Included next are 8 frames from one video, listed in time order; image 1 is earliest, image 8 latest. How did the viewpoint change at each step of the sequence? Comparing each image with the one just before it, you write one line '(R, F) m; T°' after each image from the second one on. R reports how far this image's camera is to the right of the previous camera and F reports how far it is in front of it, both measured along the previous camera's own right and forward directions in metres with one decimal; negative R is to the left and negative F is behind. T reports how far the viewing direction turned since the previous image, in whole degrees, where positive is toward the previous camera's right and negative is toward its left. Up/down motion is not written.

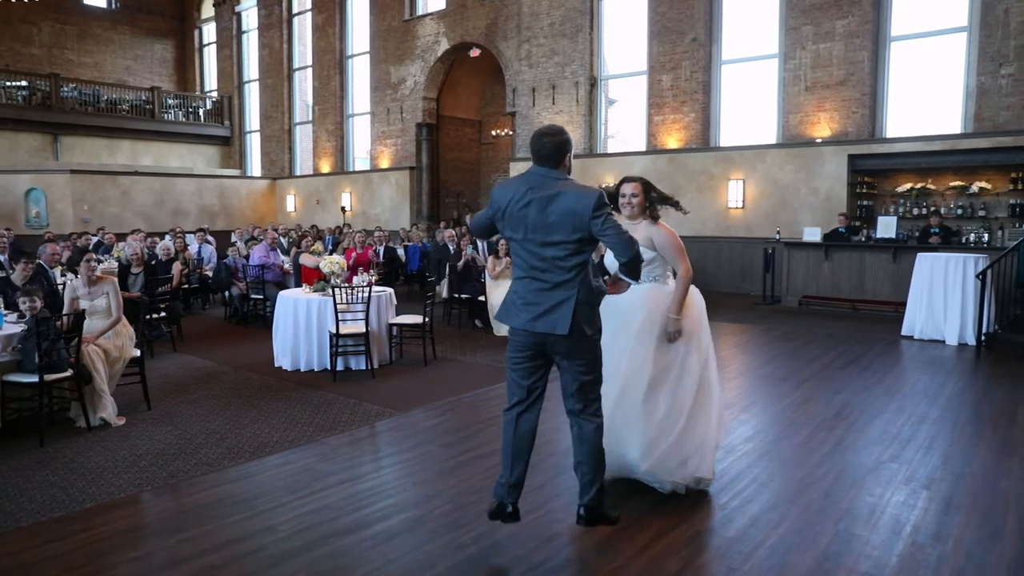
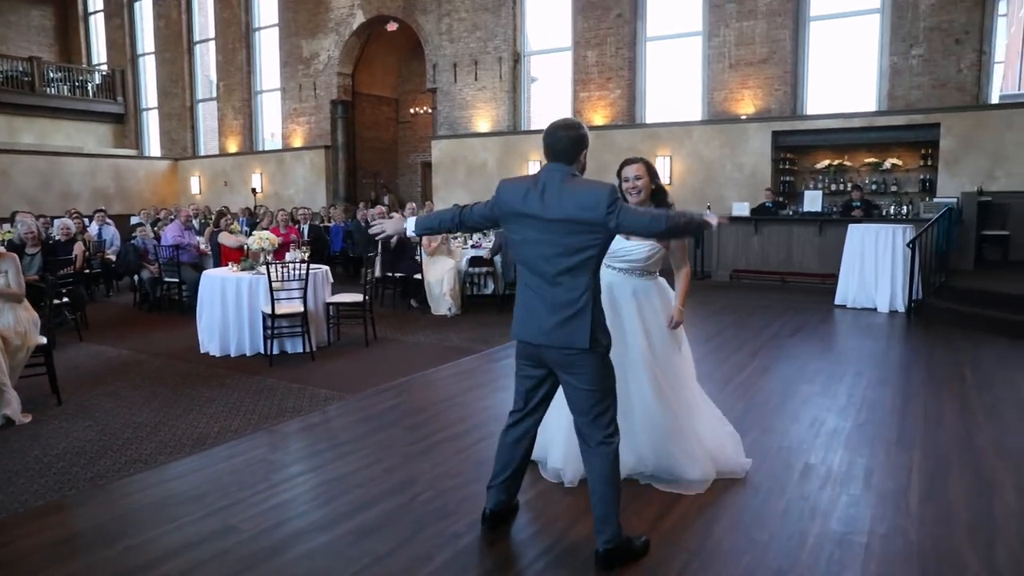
(-0.3, +0.3) m; +7°
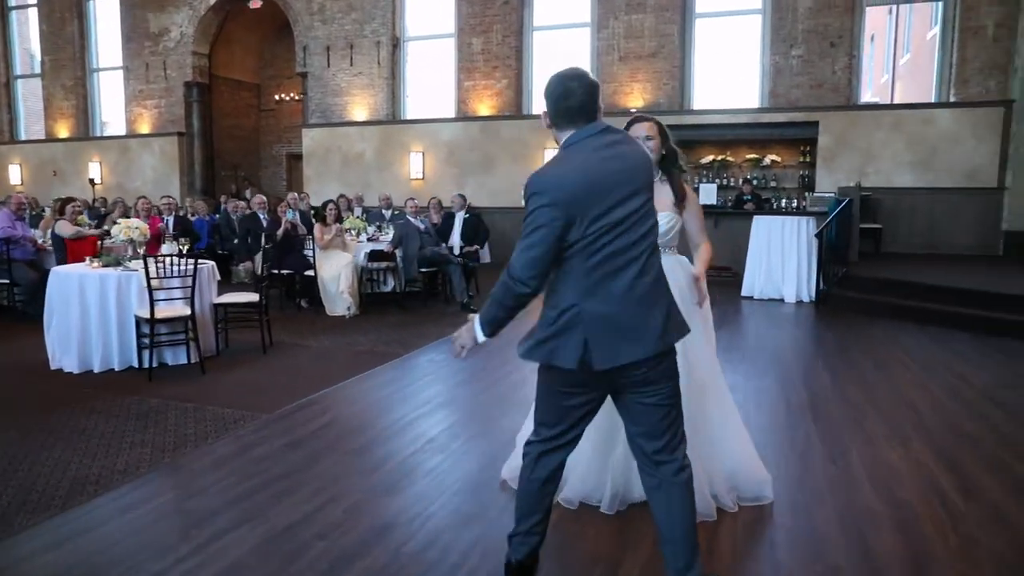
(-0.5, +0.6) m; +11°
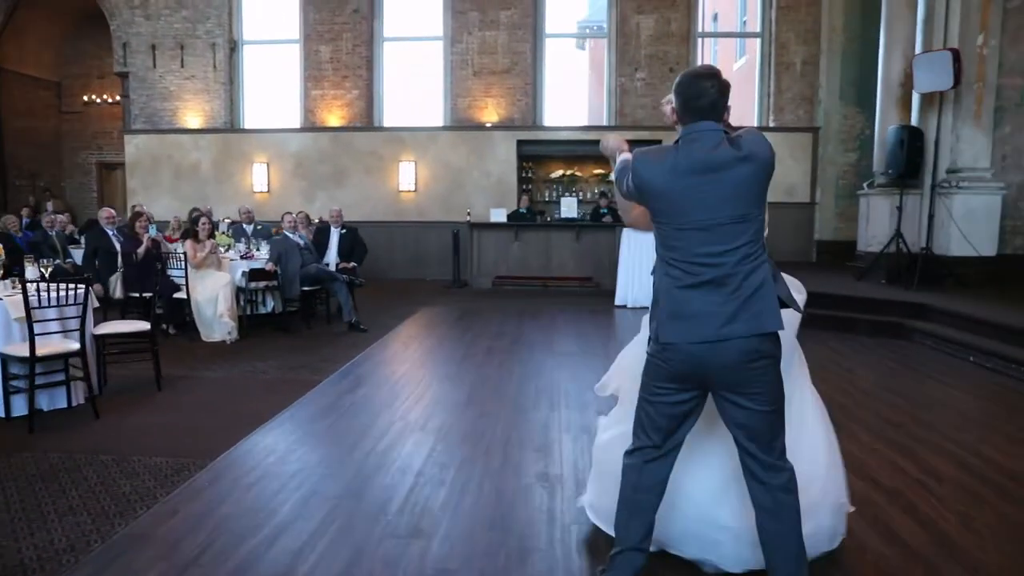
(-0.8, +0.2) m; +15°
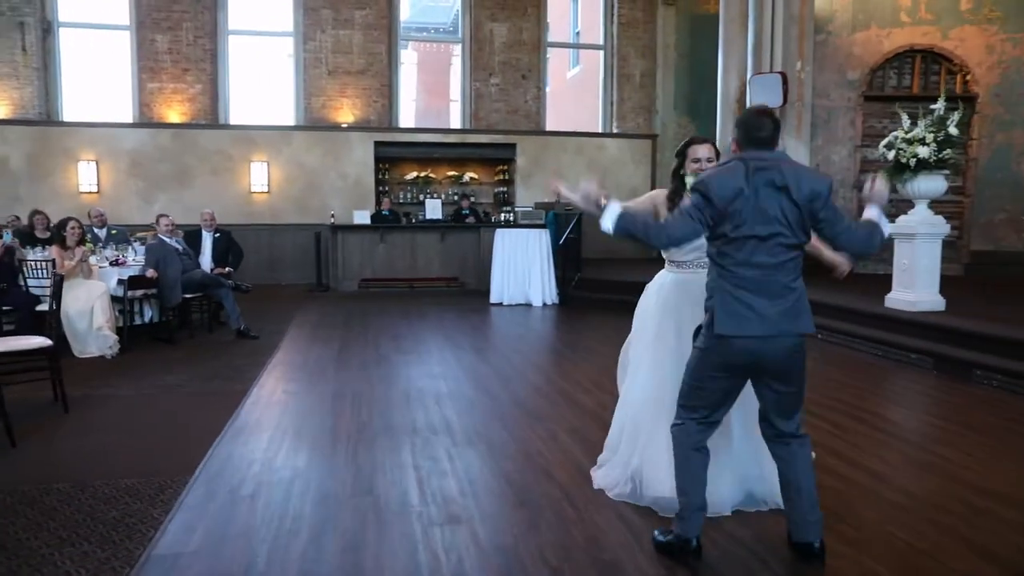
(-0.8, -0.1) m; +14°
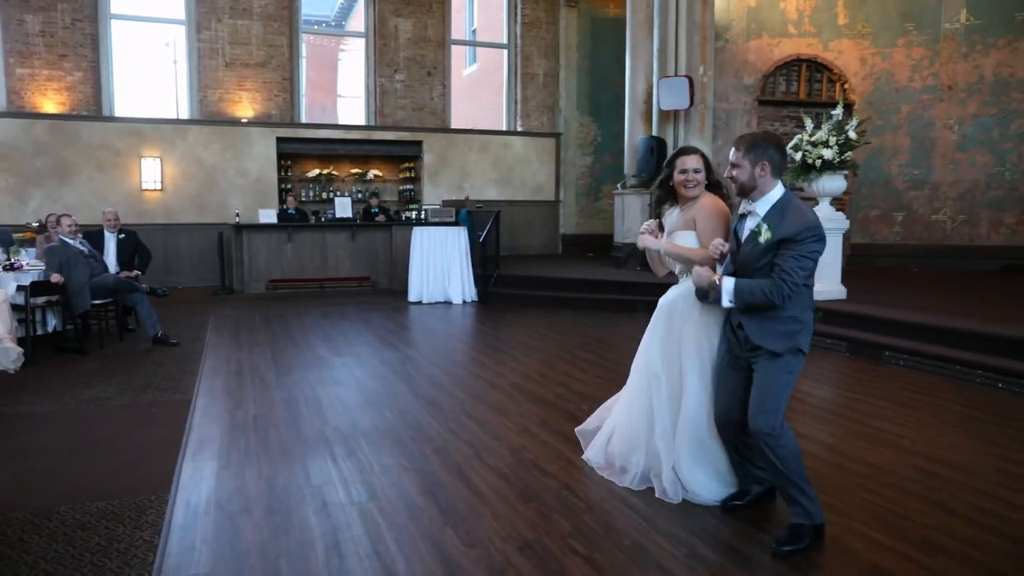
(-0.5, 0.0) m; +9°
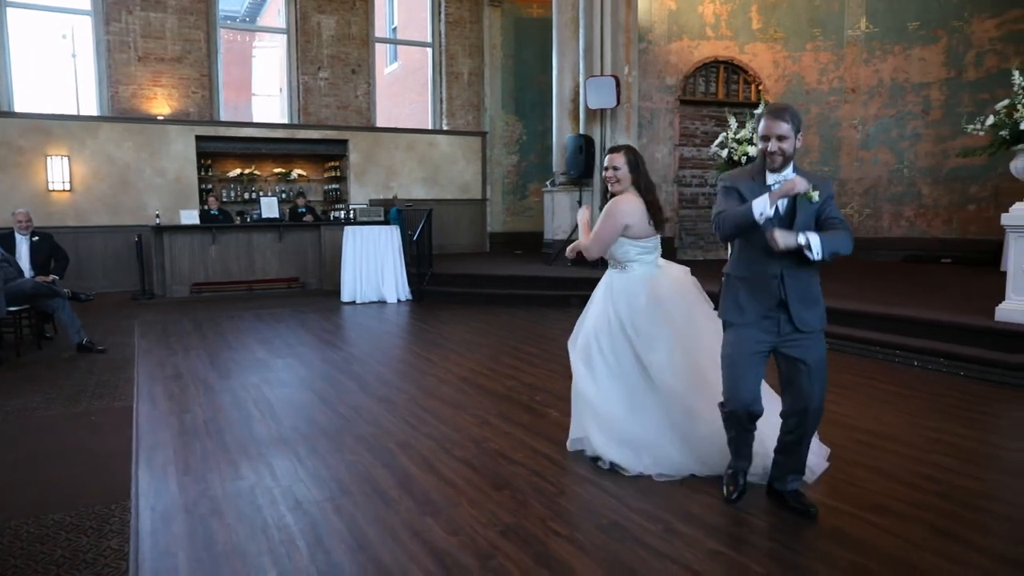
(-0.2, 0.0) m; +6°
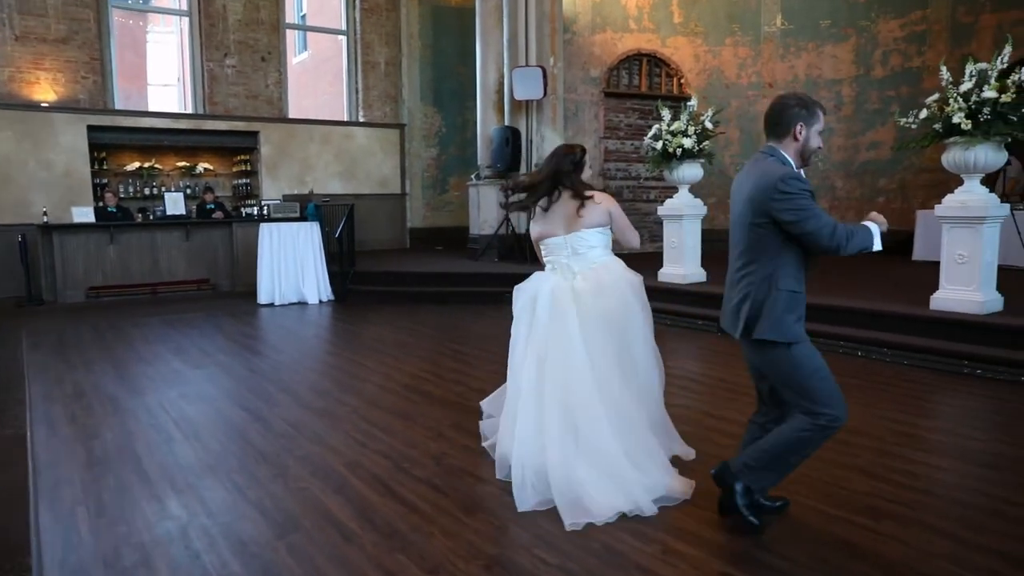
(-0.2, +0.3) m; +7°
